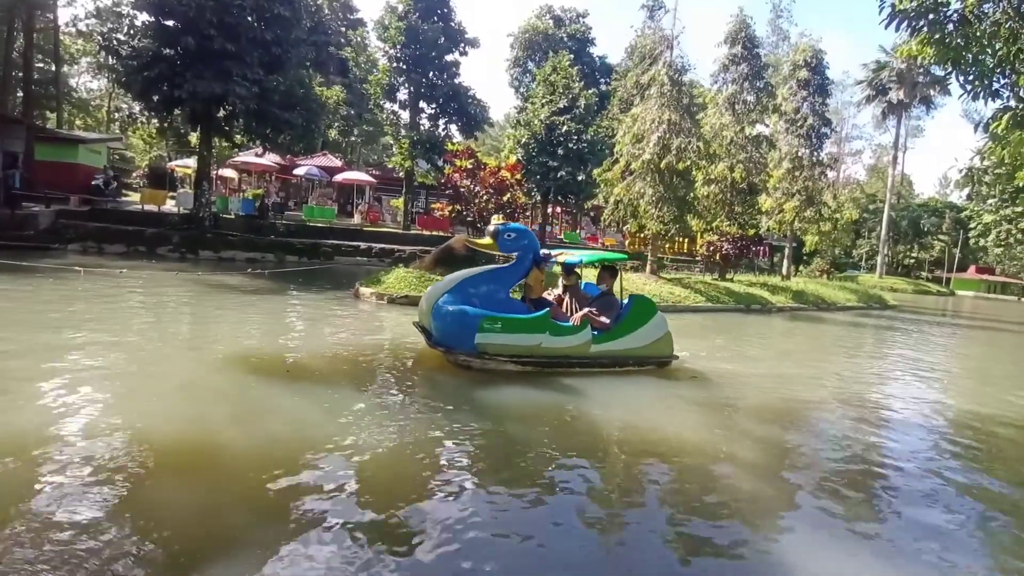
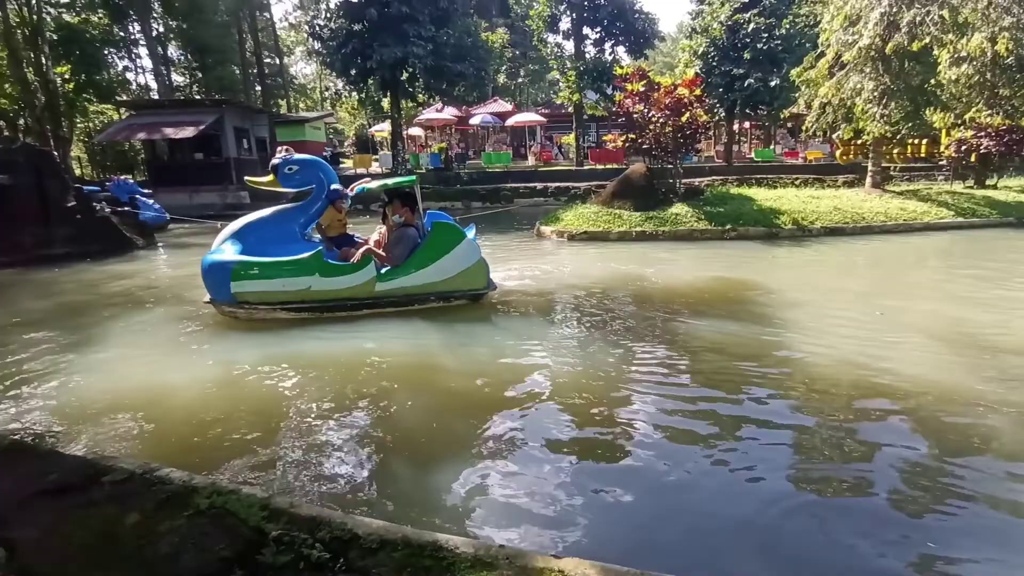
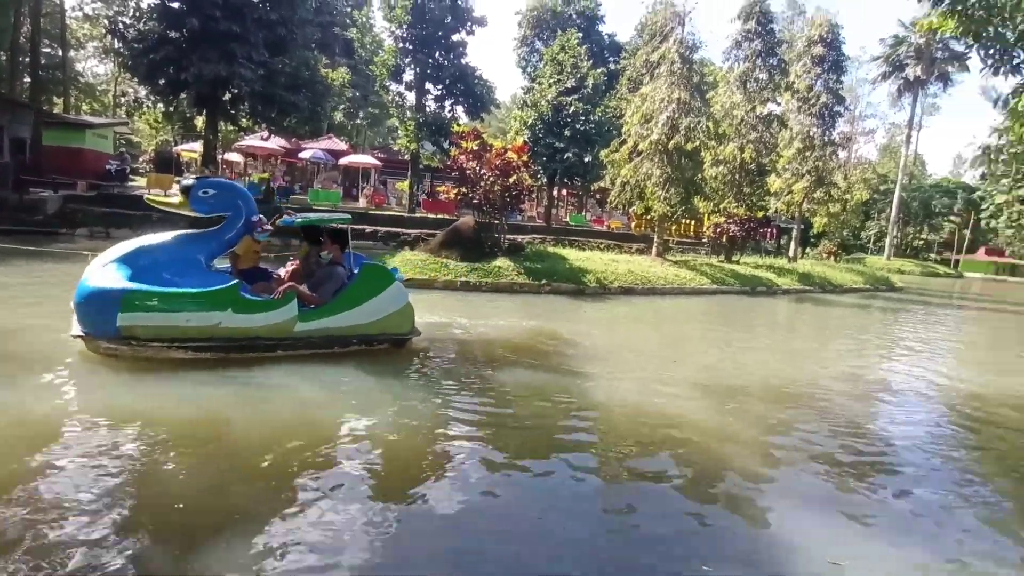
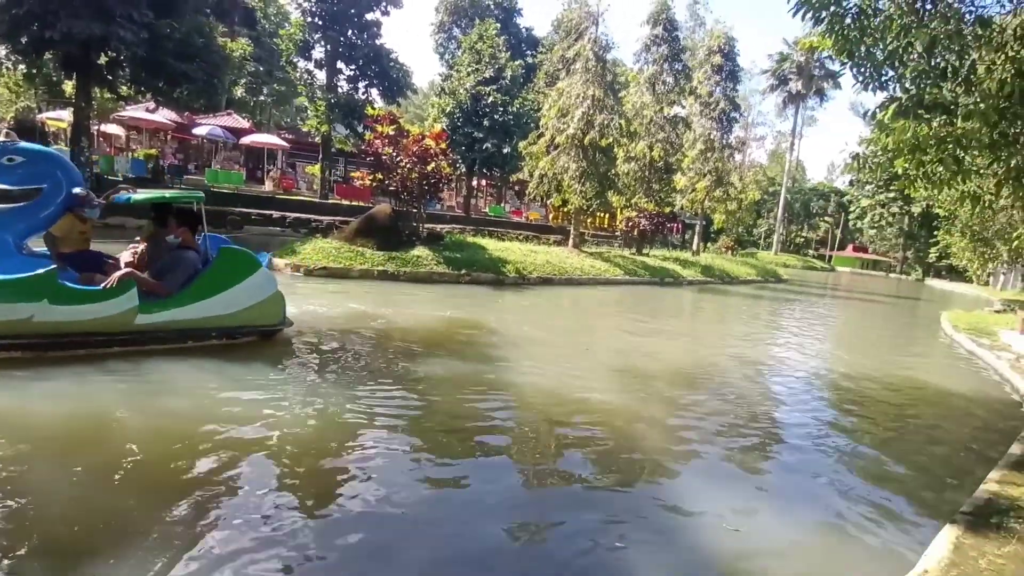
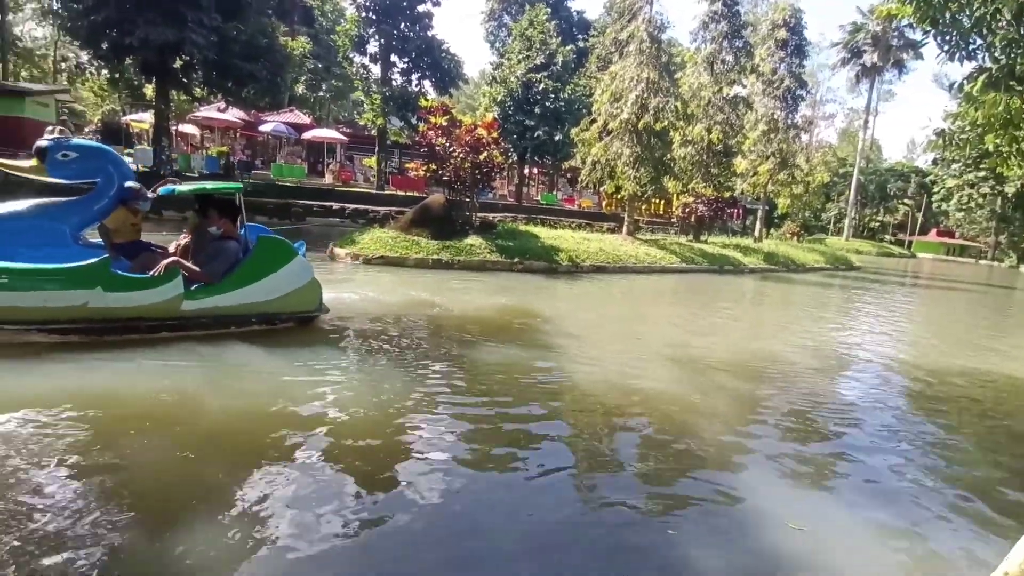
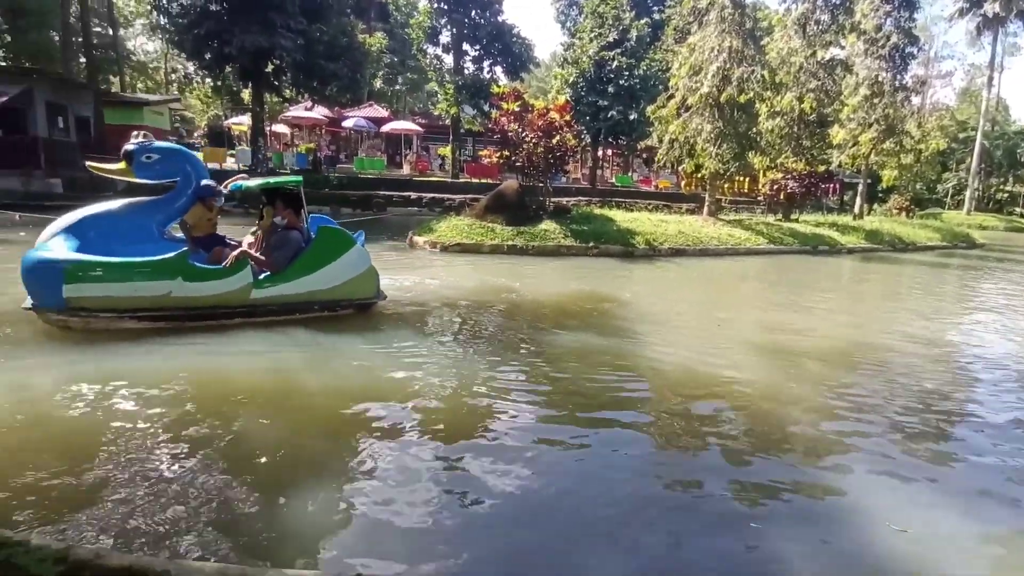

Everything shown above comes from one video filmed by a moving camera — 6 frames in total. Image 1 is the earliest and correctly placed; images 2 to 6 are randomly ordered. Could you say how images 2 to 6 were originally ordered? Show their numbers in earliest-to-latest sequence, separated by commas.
3, 4, 5, 6, 2
